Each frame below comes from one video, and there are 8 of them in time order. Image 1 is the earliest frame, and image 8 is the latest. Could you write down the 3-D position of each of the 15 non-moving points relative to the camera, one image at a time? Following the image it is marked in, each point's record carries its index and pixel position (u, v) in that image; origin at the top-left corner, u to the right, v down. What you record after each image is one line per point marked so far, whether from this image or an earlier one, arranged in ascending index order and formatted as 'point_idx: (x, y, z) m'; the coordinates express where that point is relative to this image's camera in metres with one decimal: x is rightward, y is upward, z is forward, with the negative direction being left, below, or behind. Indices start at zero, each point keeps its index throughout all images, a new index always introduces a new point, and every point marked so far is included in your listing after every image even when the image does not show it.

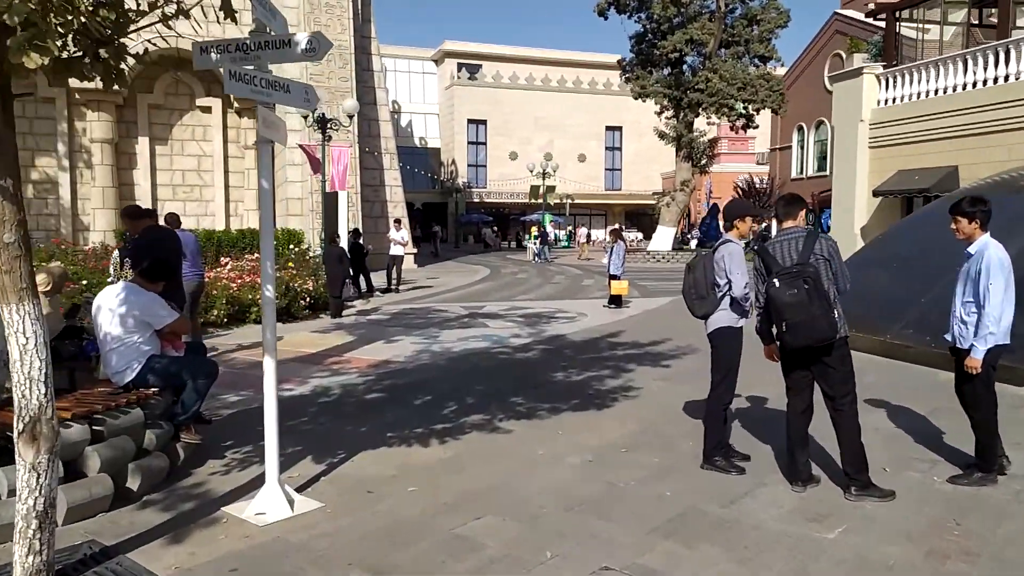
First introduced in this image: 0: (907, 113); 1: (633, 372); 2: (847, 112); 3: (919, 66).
0: (+8.4, +3.7, +16.2) m
1: (+1.3, -0.9, +7.8) m
2: (+7.9, +4.1, +17.5) m
3: (+8.6, +4.7, +15.8) m
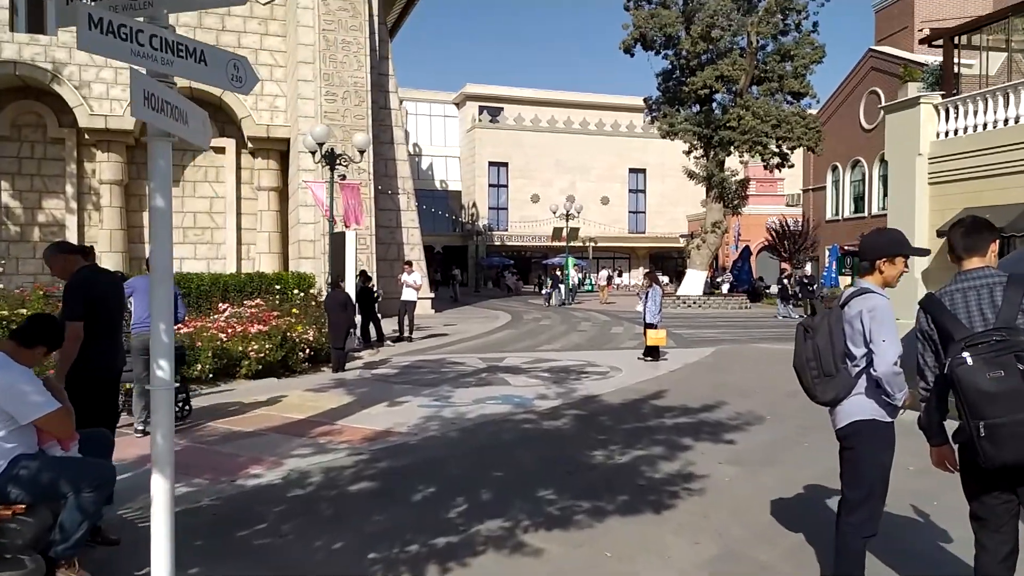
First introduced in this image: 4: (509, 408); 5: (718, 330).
0: (+8.9, +2.8, +14.7) m
1: (+1.5, -1.4, +6.2) m
2: (+8.4, +3.1, +16.1) m
3: (+9.1, +3.7, +14.4) m
4: (0.0, -1.3, +8.4) m
5: (+5.3, -1.1, +19.2) m
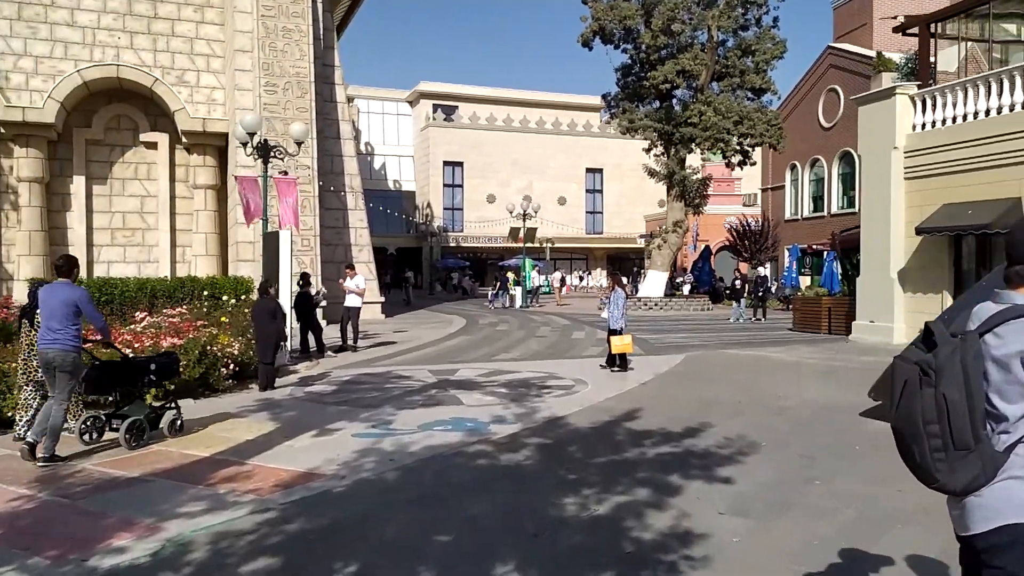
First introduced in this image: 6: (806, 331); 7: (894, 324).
0: (+8.0, +2.8, +13.9) m
1: (+1.2, -1.4, +5.1) m
2: (+7.5, +3.0, +15.3) m
3: (+8.2, +3.7, +13.6) m
4: (-0.5, -1.4, +7.1) m
5: (+4.2, -1.1, +18.2) m
6: (+7.1, -1.1, +18.1) m
7: (+7.5, -0.7, +14.7) m
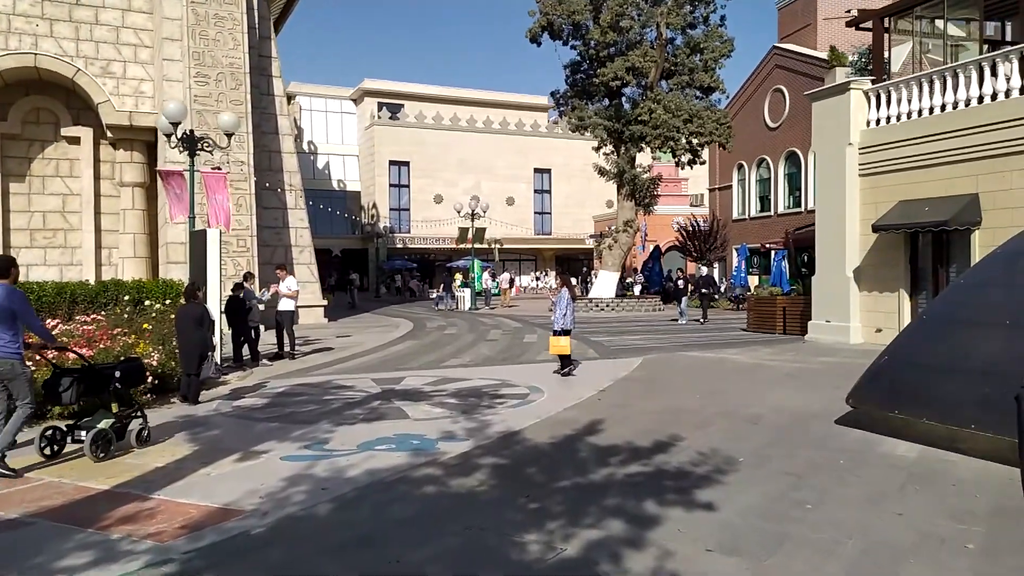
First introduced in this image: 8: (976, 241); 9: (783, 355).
0: (+7.1, +2.8, +13.7) m
1: (+0.9, -1.4, +4.4) m
2: (+6.4, +3.1, +15.0) m
3: (+7.3, +3.8, +13.4) m
4: (-0.9, -1.4, +6.3) m
5: (+3.0, -1.1, +17.7) m
6: (+5.9, -1.0, +17.8) m
7: (+6.5, -0.7, +14.5) m
8: (+7.6, +0.8, +12.4) m
9: (+4.8, -1.2, +13.4) m
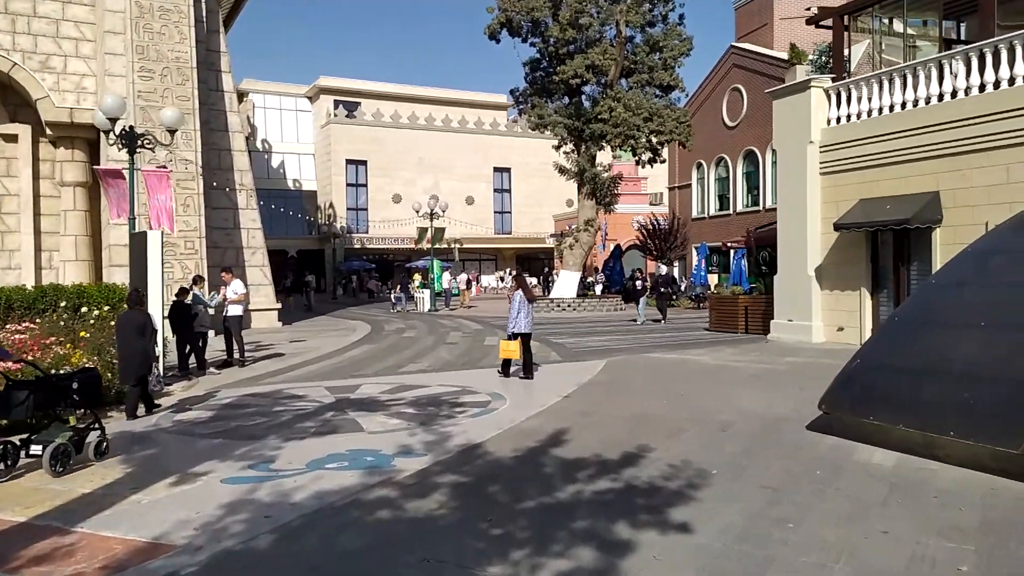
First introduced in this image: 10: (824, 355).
0: (+6.3, +2.8, +13.7) m
1: (+0.7, -1.4, +4.1) m
2: (+5.6, +3.1, +15.0) m
3: (+6.6, +3.8, +13.4) m
4: (-1.2, -1.5, +5.9) m
5: (+2.1, -1.1, +17.5) m
6: (+5.0, -1.0, +17.7) m
7: (+5.8, -0.7, +14.4) m
8: (+7.0, +0.8, +12.4) m
9: (+4.2, -1.2, +13.2) m
10: (+5.3, -1.1, +12.8) m
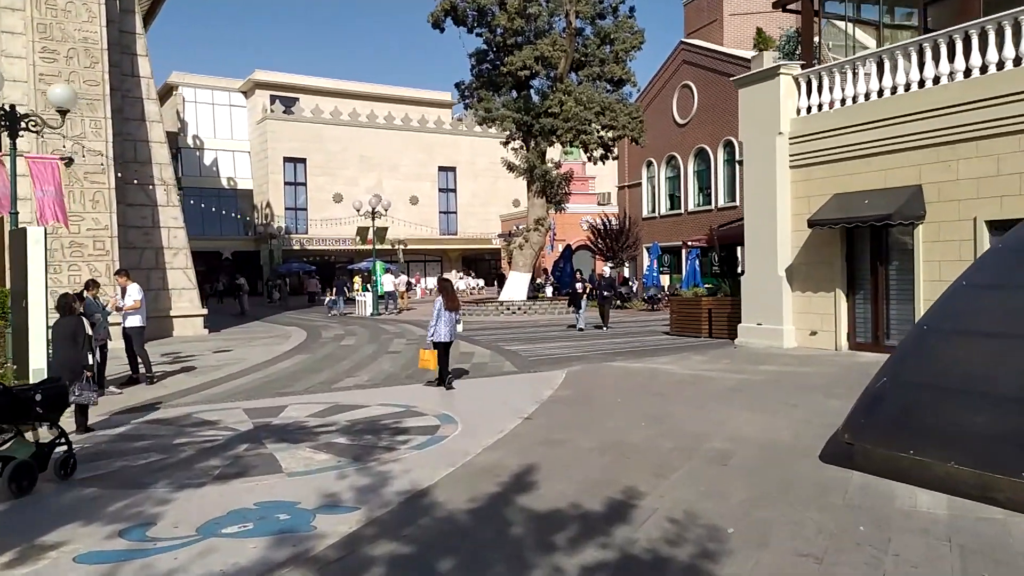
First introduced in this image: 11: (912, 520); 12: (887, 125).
0: (+5.5, +2.8, +12.8) m
1: (+0.6, -1.5, +2.8) m
2: (+4.7, +3.1, +14.0) m
3: (+5.7, +3.8, +12.5) m
4: (-1.5, -1.5, +4.4) m
5: (+1.0, -1.2, +16.2) m
6: (+3.8, -1.1, +16.7) m
7: (+4.9, -0.7, +13.4) m
8: (+6.2, +0.8, +11.5) m
9: (+3.3, -1.2, +12.2) m
10: (+4.5, -1.2, +11.8) m
11: (+2.4, -1.4, +4.5) m
12: (+6.0, +2.6, +11.9) m
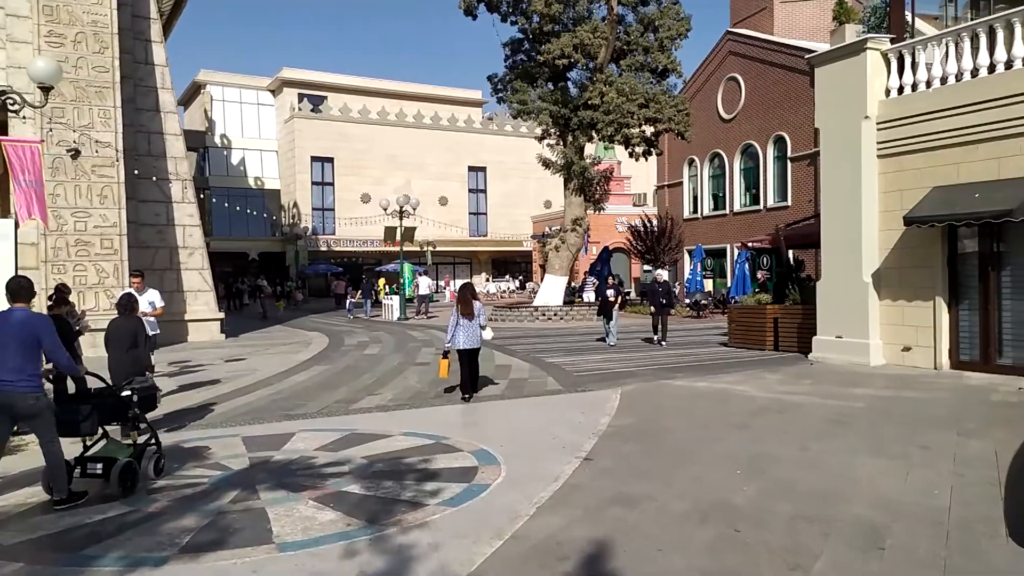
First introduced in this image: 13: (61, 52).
0: (+6.2, +2.7, +10.9) m
1: (+0.8, -1.5, +1.1) m
2: (+5.4, +2.9, +12.2) m
3: (+6.4, +3.7, +10.7) m
4: (-1.1, -1.6, +2.9) m
5: (+1.8, -1.3, +14.6) m
6: (+4.6, -1.2, +14.9) m
7: (+5.5, -0.8, +11.6) m
8: (+6.8, +0.7, +9.6) m
9: (+4.0, -1.3, +10.4) m
10: (+5.1, -1.3, +10.0) m
11: (+2.8, -1.4, +2.8) m
12: (+6.6, +2.5, +10.1) m
13: (-9.2, +4.9, +15.1) m
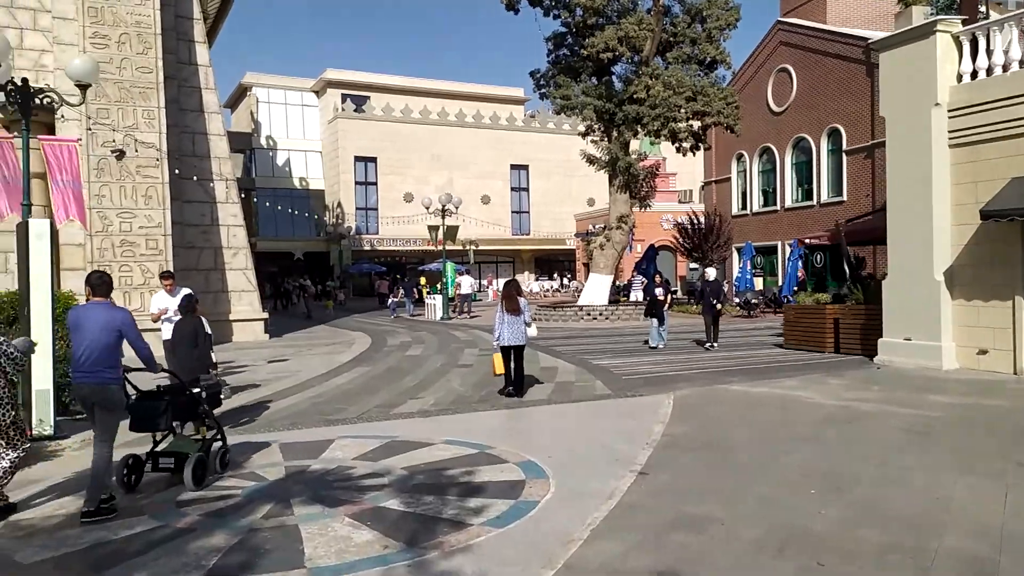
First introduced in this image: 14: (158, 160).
0: (+6.8, +2.7, +10.1) m
1: (+0.9, -1.5, +0.6) m
2: (+6.1, +3.0, +11.4) m
3: (+7.0, +3.7, +9.9) m
4: (-0.9, -1.6, +2.5) m
5: (+2.6, -1.3, +14.0) m
6: (+5.5, -1.2, +14.2) m
7: (+6.2, -0.8, +10.9) m
8: (+7.4, +0.7, +8.8) m
9: (+4.6, -1.3, +9.7) m
10: (+5.7, -1.3, +9.2) m
11: (+2.9, -1.5, +2.2) m
12: (+7.2, +2.5, +9.3) m
13: (-8.3, +4.8, +15.1) m
14: (-7.5, +2.7, +15.9) m
